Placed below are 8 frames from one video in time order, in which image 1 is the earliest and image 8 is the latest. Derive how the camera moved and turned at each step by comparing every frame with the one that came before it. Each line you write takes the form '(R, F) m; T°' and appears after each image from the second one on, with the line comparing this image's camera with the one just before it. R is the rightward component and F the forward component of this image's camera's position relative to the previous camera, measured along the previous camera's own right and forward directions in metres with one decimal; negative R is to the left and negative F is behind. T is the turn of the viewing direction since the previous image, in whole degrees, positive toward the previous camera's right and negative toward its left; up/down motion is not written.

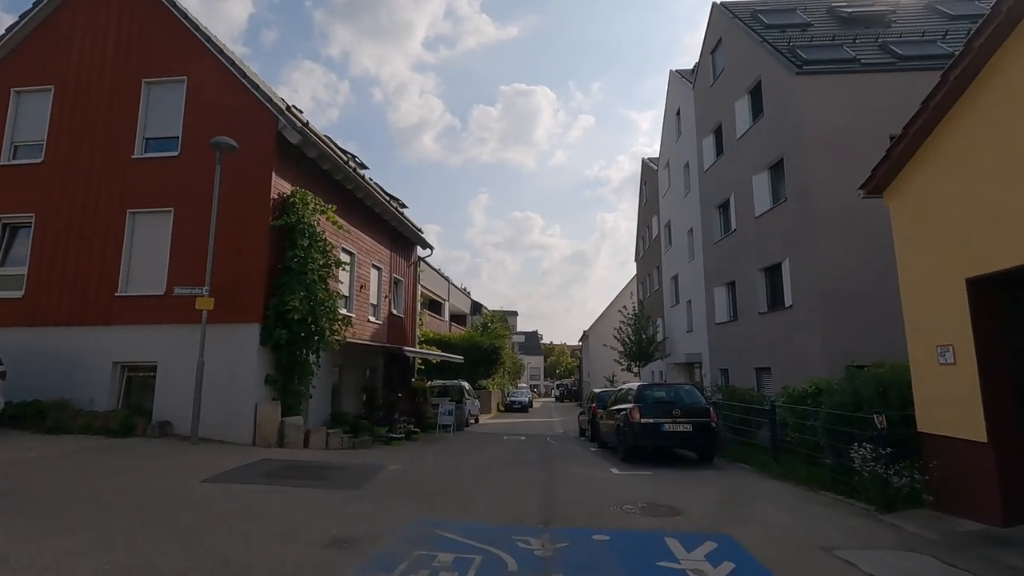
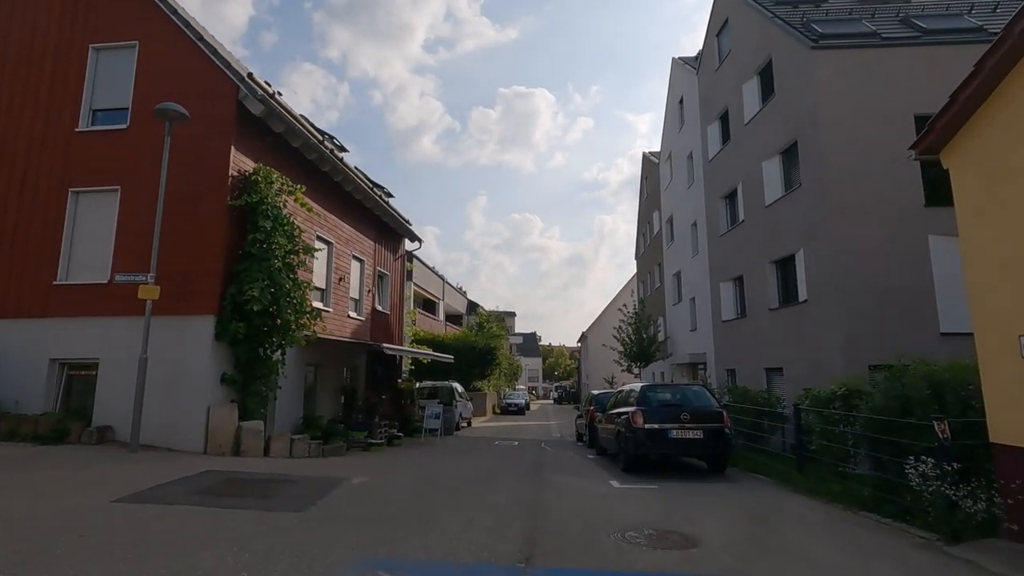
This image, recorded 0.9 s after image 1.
(+0.3, +1.5) m; 0°
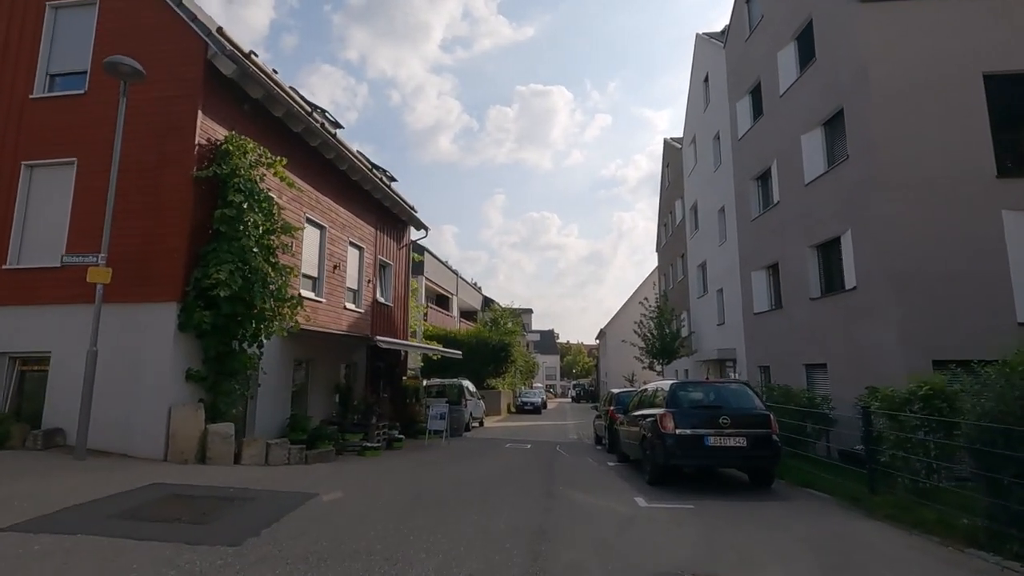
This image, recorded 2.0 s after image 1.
(+0.2, +1.7) m; -2°
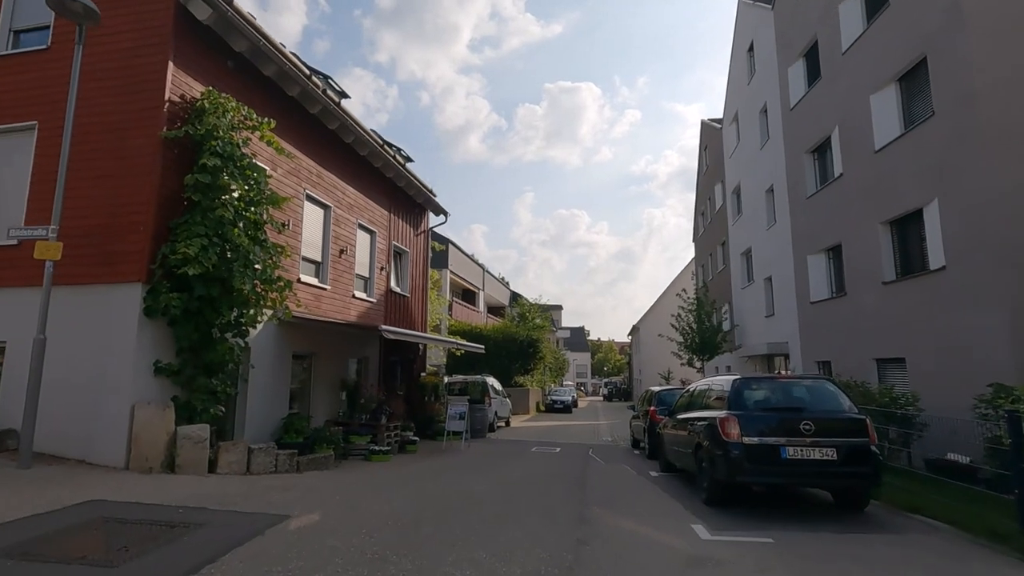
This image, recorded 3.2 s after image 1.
(+0.1, +1.8) m; -3°
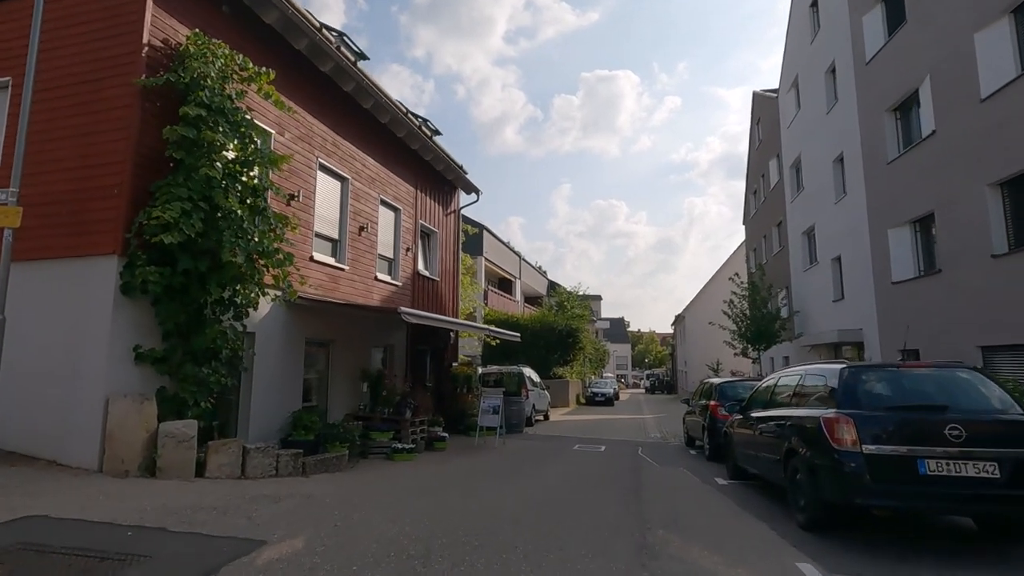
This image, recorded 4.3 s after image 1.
(0.0, +1.6) m; -4°
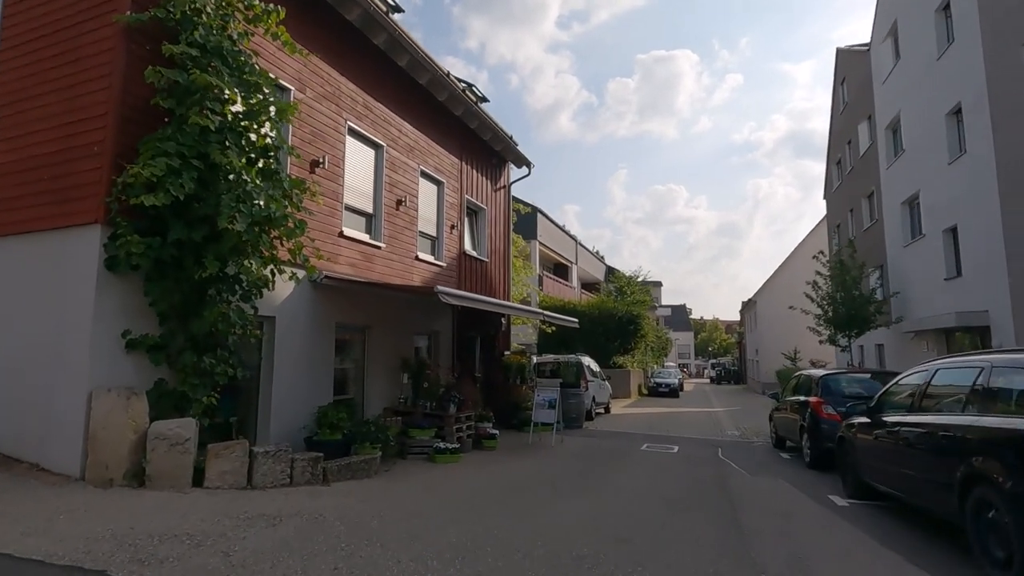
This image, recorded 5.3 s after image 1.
(0.0, +1.7) m; -6°
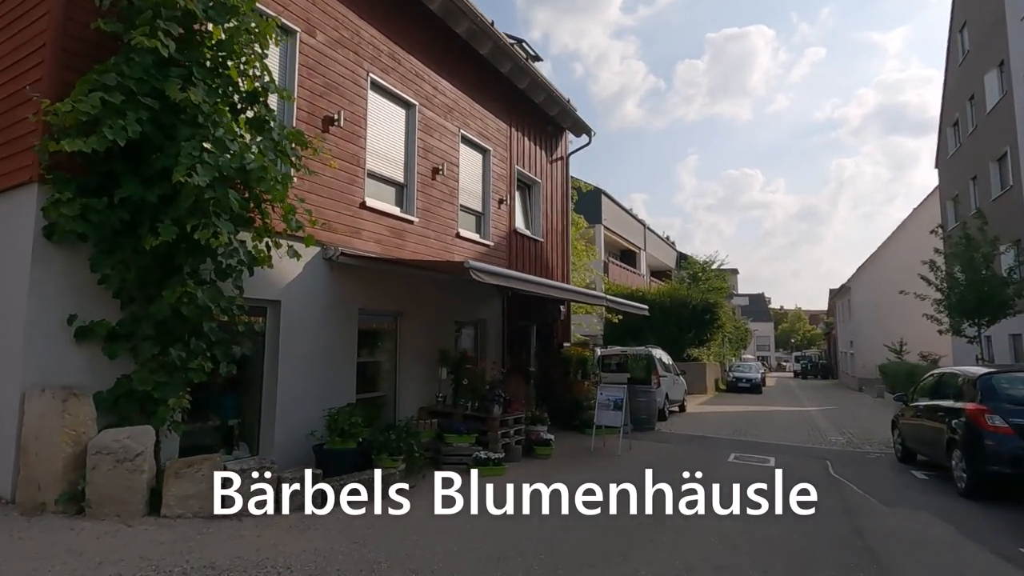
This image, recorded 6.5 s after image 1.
(+0.2, +1.9) m; -7°
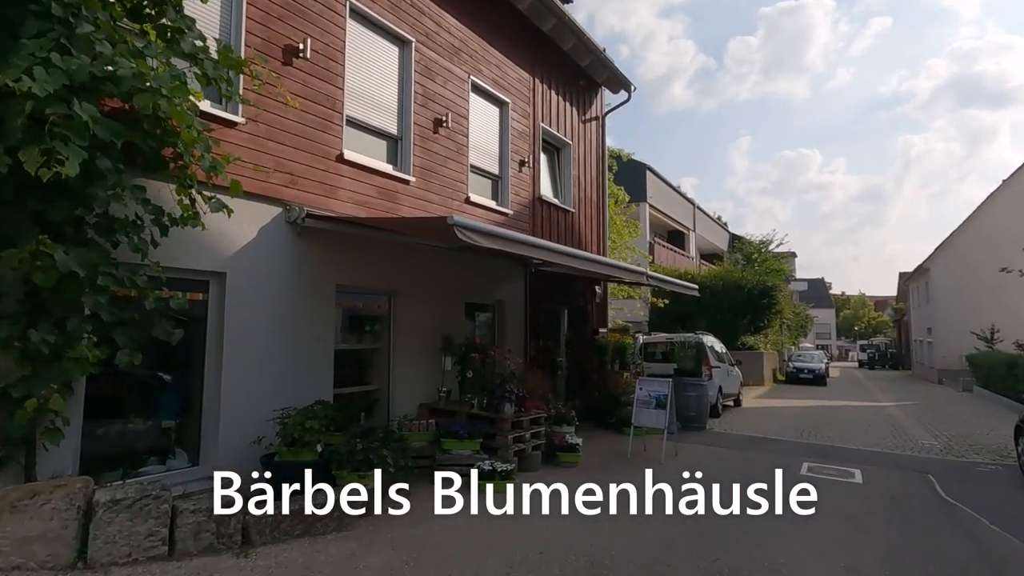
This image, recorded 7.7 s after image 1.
(+0.4, +1.8) m; -5°
